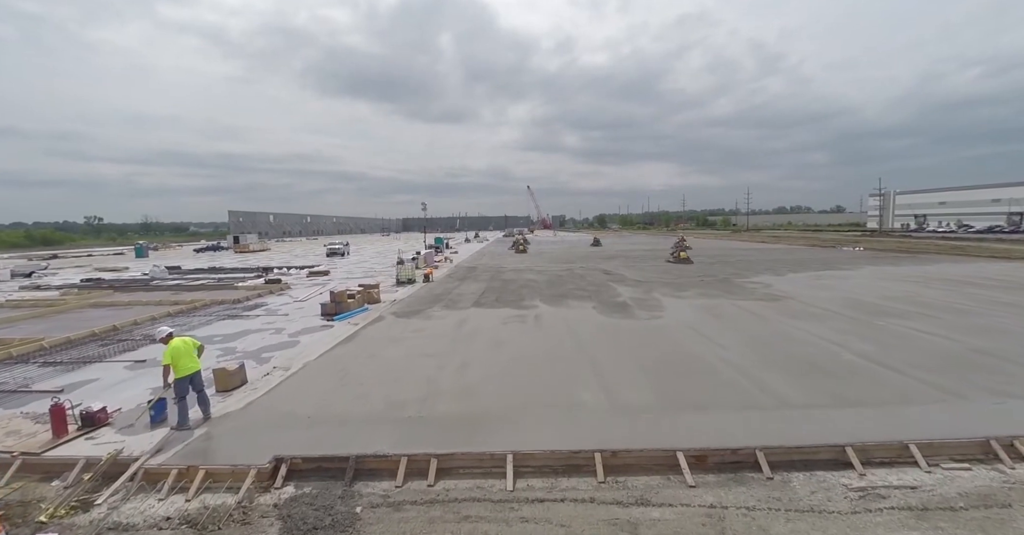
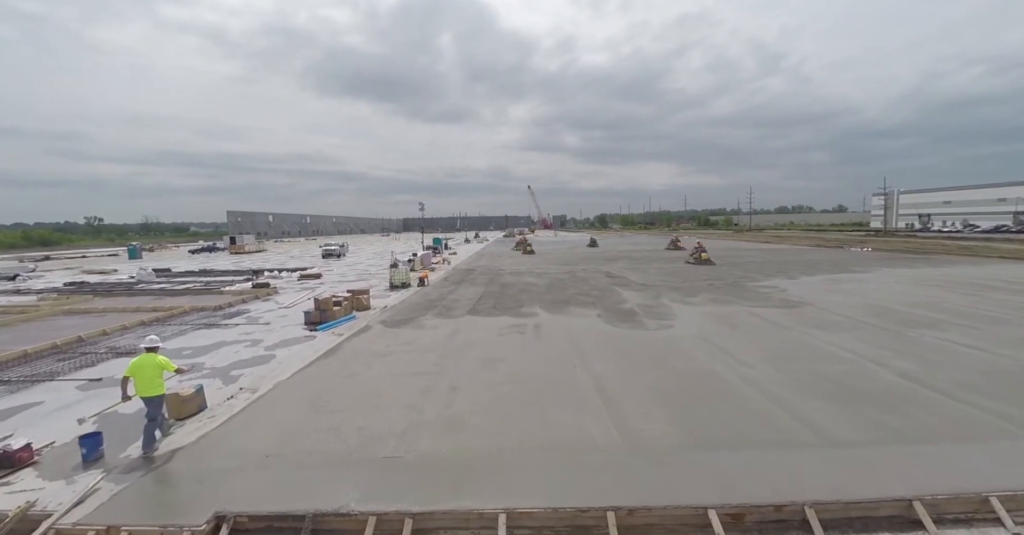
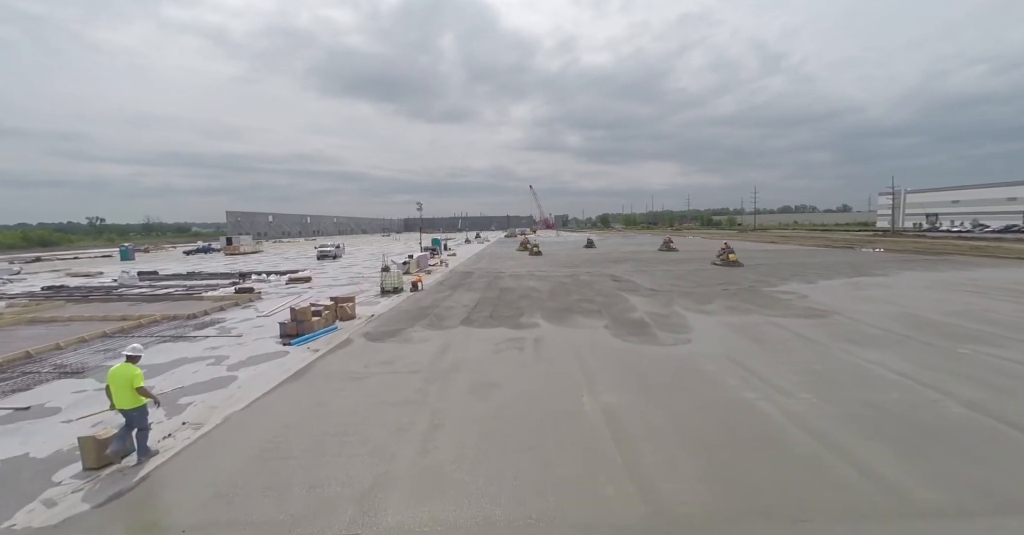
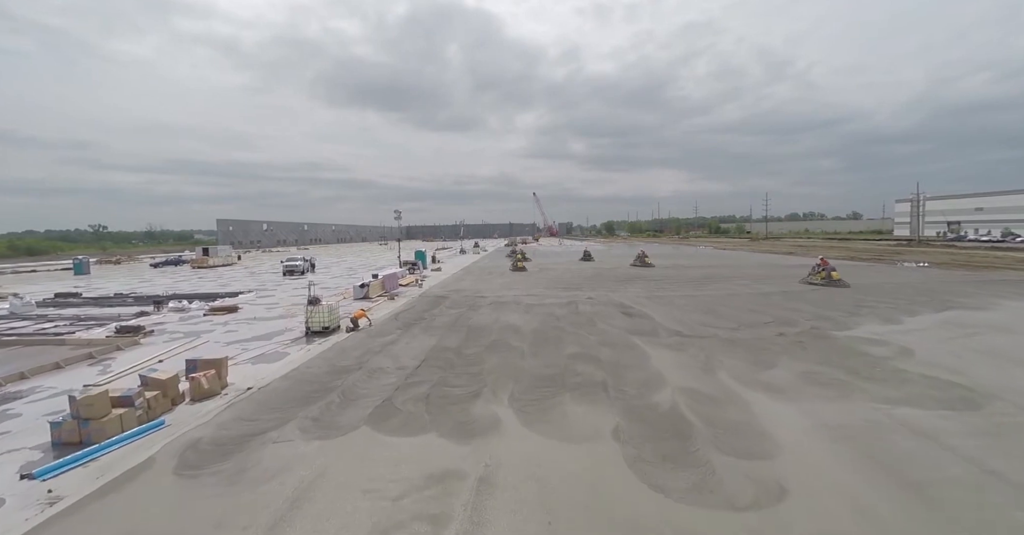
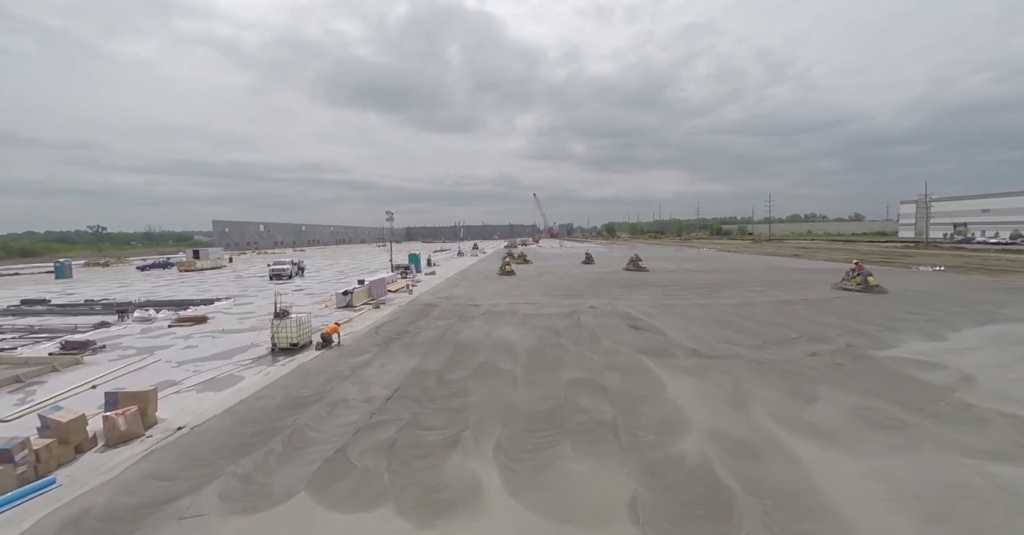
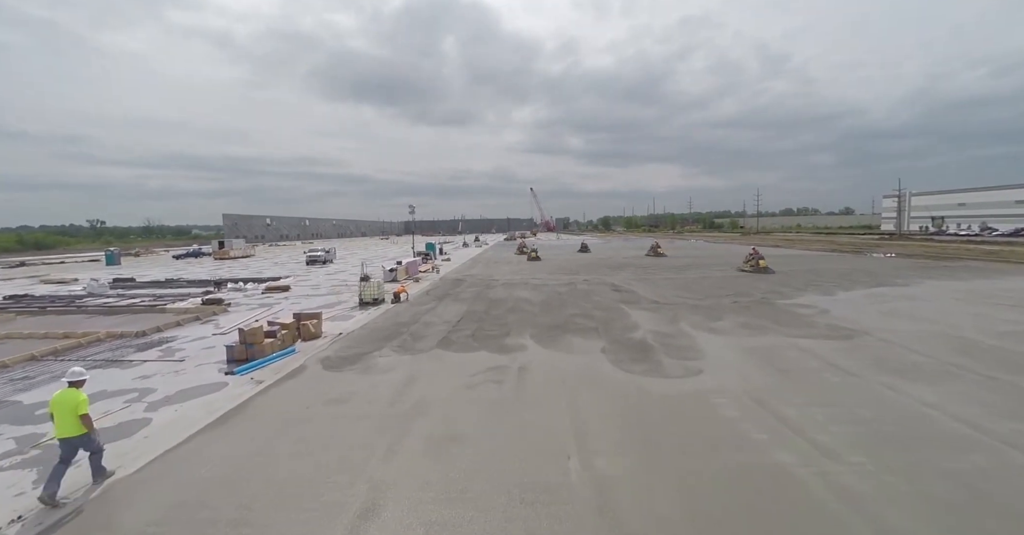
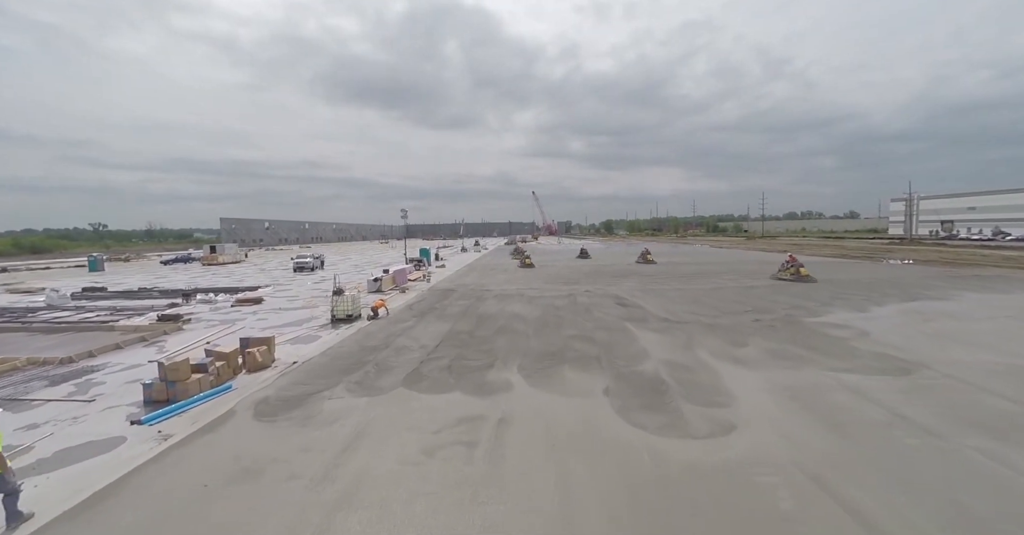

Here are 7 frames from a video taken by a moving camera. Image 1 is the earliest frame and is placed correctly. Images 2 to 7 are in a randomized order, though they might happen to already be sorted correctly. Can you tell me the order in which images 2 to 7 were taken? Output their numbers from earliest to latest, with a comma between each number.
2, 3, 6, 7, 4, 5
